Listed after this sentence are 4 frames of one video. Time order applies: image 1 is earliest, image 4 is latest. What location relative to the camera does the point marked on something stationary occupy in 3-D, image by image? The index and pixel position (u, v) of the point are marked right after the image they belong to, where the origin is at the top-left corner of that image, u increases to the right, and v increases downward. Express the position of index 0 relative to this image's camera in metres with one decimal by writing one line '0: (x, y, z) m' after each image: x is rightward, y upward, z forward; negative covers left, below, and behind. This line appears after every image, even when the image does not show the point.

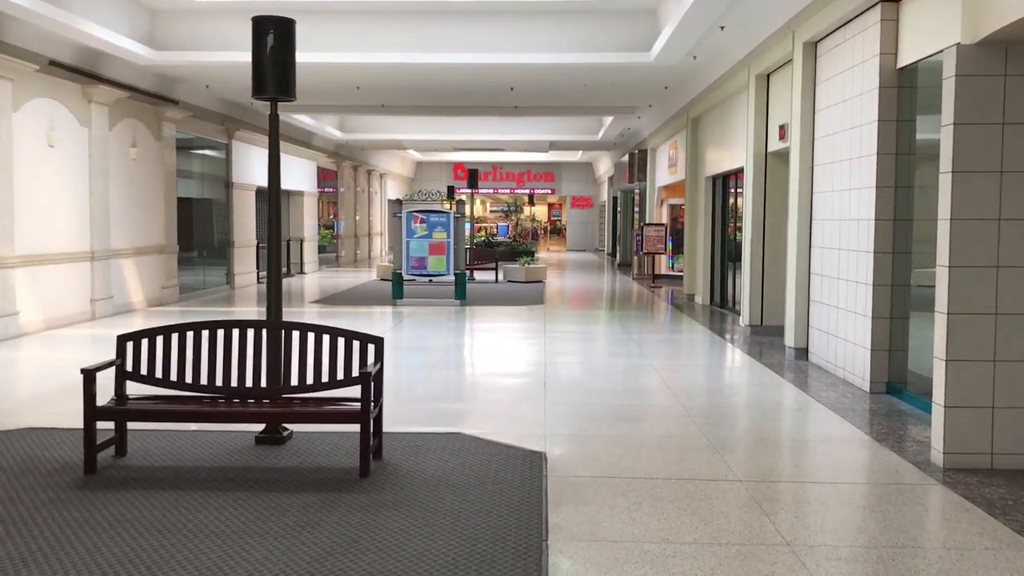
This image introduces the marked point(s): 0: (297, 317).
0: (-3.1, -0.4, +13.9) m
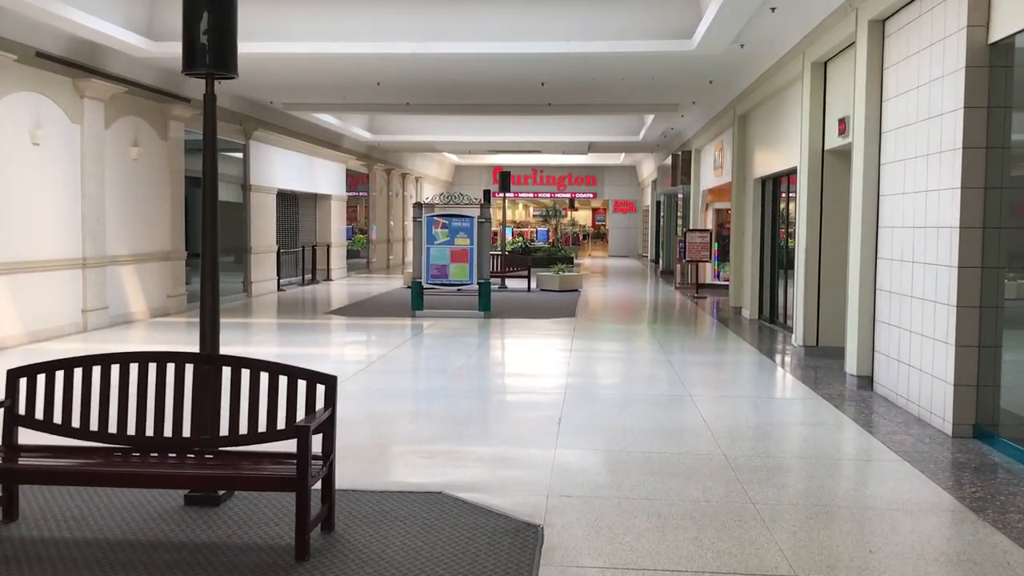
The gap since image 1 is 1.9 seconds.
0: (-2.7, -0.6, +12.9) m
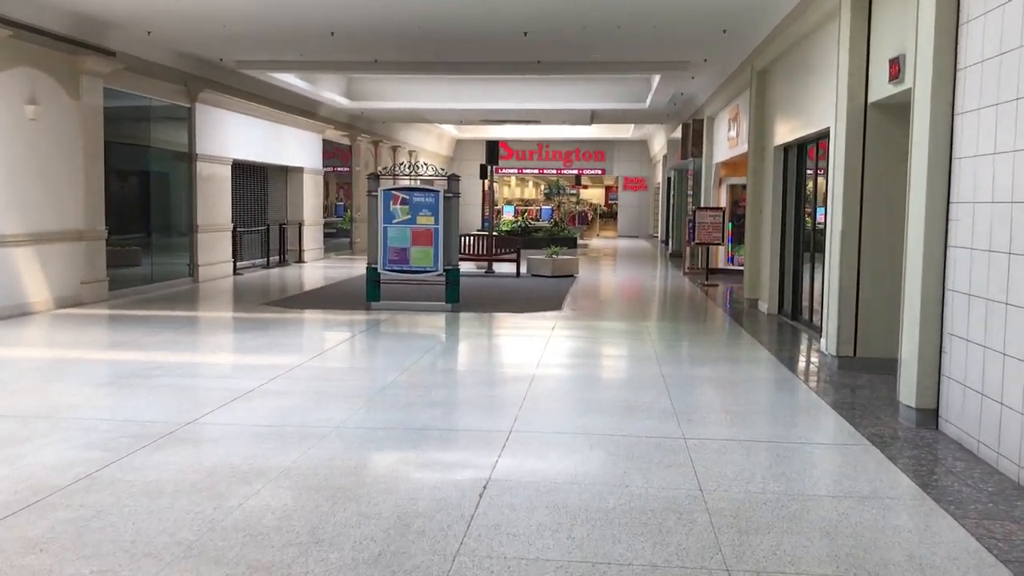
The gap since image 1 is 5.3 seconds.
0: (-3.0, -0.4, +10.9) m
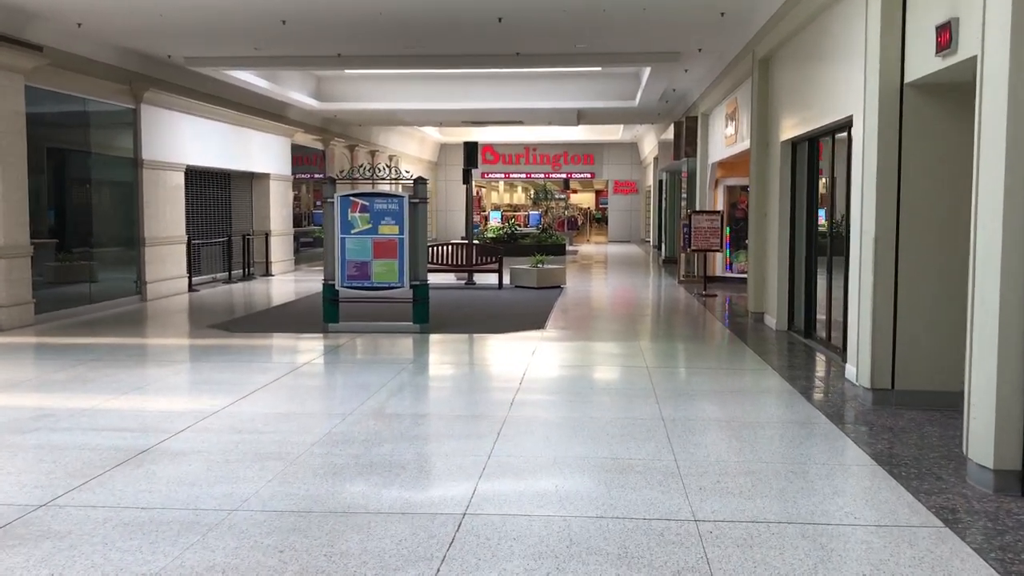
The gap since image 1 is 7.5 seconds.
0: (-3.2, -0.6, +9.6) m
